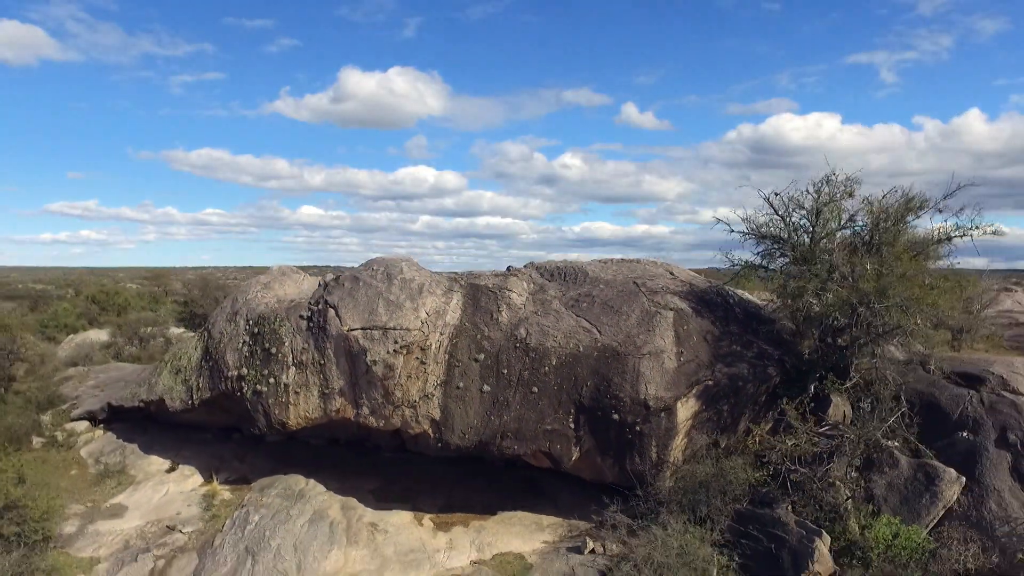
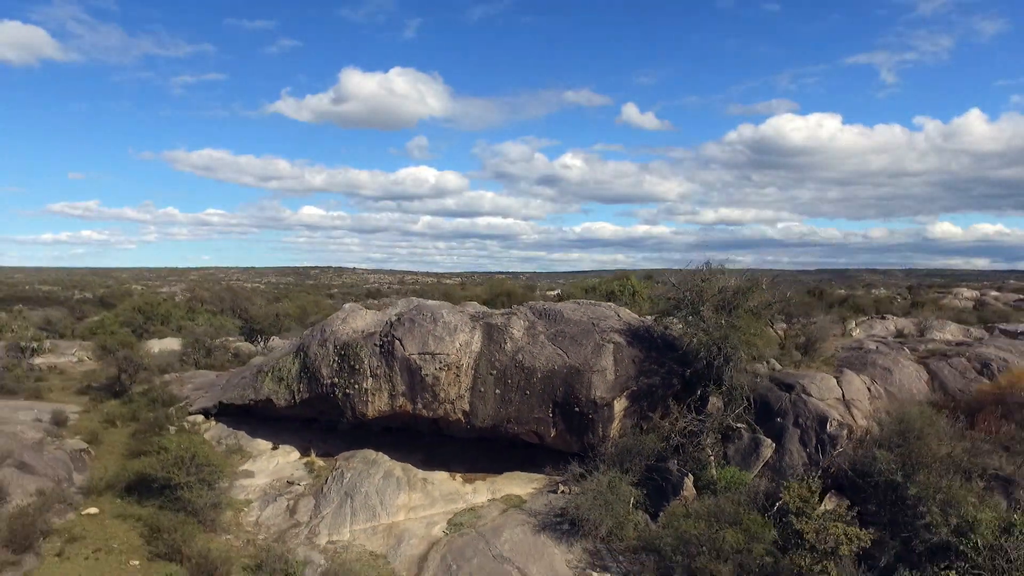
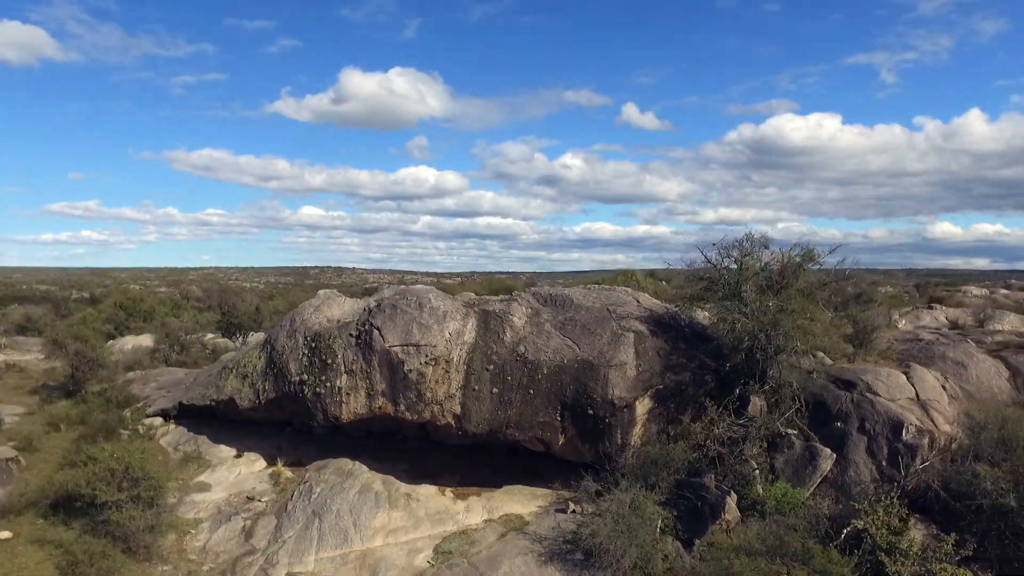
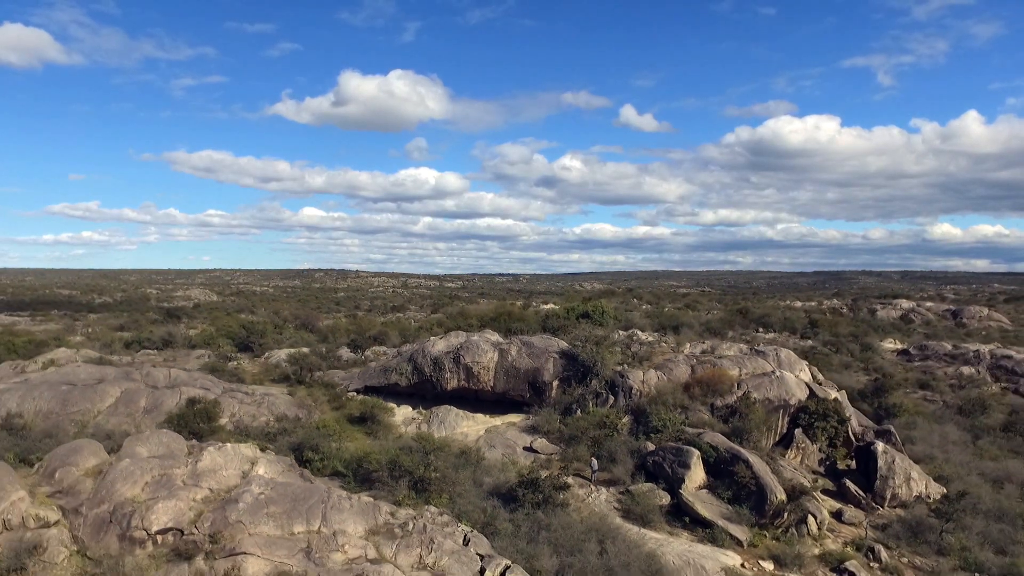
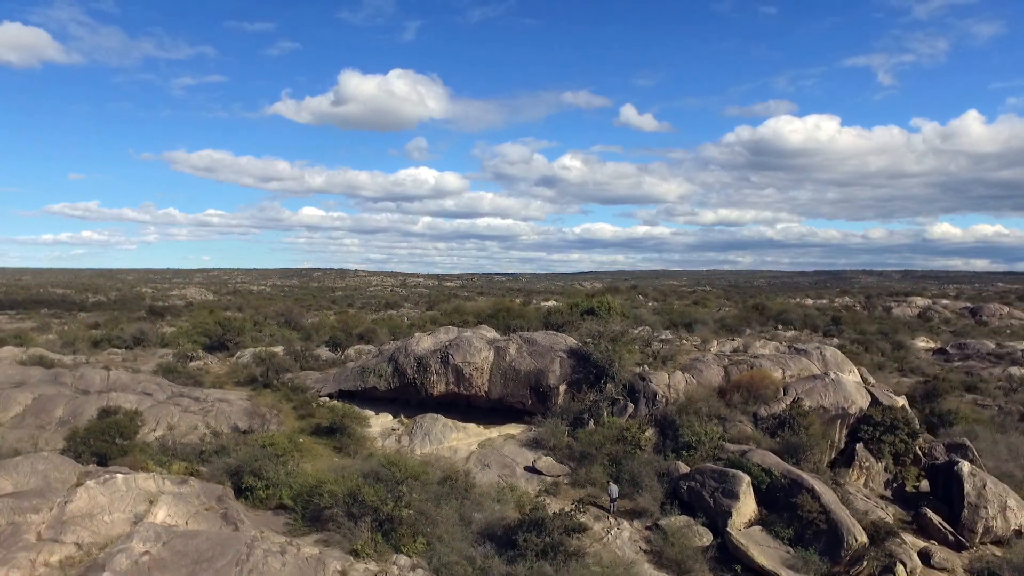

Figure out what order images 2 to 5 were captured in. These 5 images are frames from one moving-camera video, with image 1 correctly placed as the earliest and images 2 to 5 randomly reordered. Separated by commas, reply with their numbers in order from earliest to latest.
3, 2, 5, 4
